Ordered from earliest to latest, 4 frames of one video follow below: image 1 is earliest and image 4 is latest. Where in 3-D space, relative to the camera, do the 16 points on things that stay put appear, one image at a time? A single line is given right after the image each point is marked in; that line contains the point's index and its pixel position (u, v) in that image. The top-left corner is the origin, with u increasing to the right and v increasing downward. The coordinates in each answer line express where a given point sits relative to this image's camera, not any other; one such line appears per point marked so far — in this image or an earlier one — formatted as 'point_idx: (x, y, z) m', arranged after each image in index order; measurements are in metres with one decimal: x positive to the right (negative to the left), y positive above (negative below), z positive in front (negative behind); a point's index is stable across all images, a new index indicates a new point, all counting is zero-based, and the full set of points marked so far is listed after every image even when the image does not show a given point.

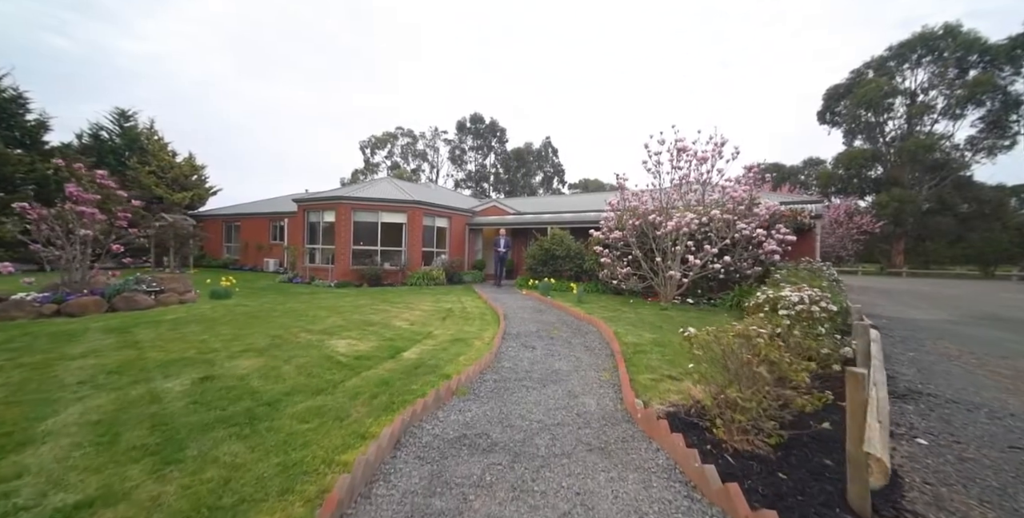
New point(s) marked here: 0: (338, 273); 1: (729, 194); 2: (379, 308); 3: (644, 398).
0: (-6.5, -0.6, +13.8) m
1: (+5.2, +1.5, +8.6) m
2: (-2.8, -1.1, +7.9) m
3: (+1.1, -1.2, +3.1) m
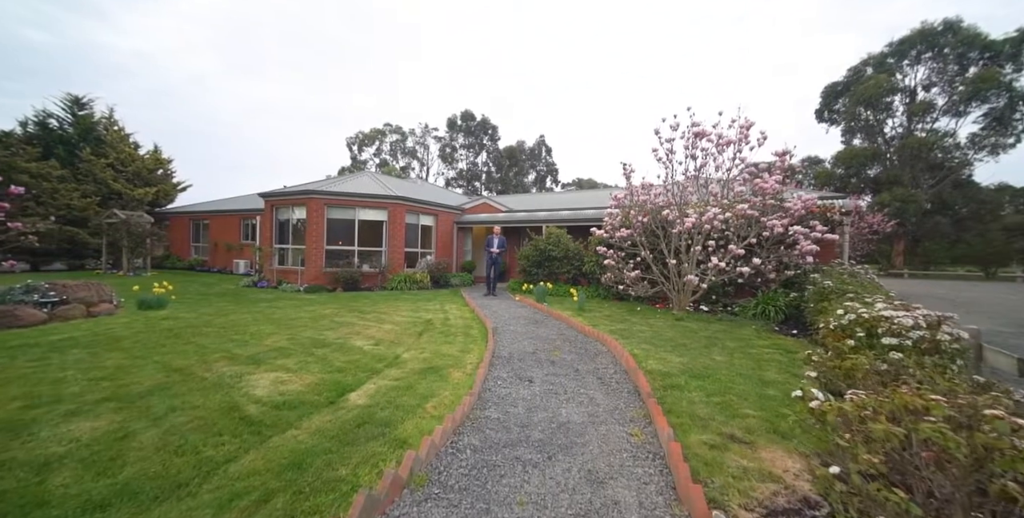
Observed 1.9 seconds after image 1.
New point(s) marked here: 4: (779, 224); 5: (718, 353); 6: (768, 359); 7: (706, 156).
0: (-6.8, -0.6, +12.4) m
1: (+5.0, +1.5, +7.5) m
2: (-3.0, -1.1, +6.6) m
3: (+1.0, -1.2, +1.9) m
4: (+5.1, +0.7, +7.1) m
5: (+2.7, -1.2, +4.8) m
6: (+3.1, -1.2, +4.5) m
7: (+4.2, +2.2, +8.0) m
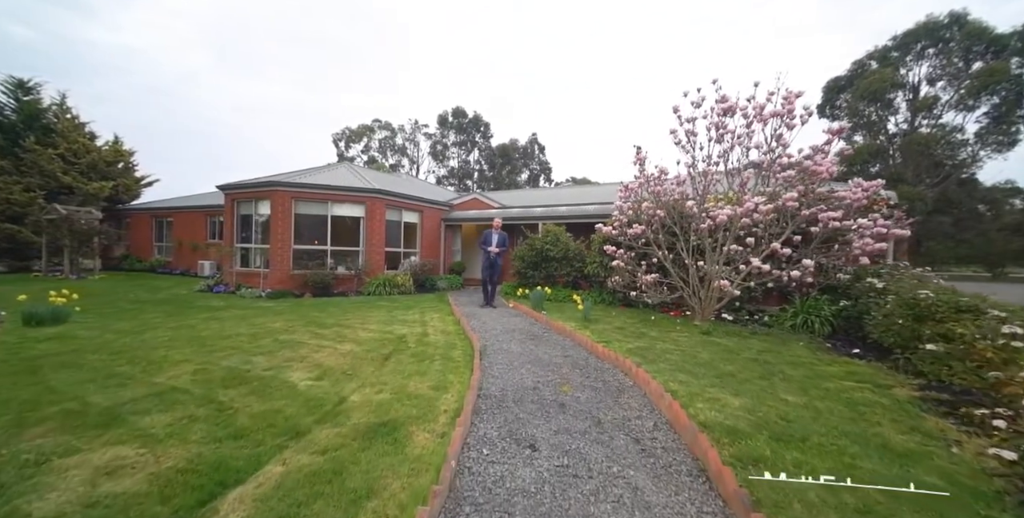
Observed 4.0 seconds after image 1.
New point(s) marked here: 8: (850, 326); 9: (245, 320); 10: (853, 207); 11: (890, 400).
0: (-7.0, -0.6, +10.9) m
1: (+4.8, +1.5, +6.2) m
2: (-3.1, -1.1, +5.2) m
3: (+1.0, -1.2, +0.6) m
4: (+5.0, +0.6, +5.8) m
5: (+2.6, -1.2, +3.5) m
6: (+3.0, -1.2, +3.2) m
7: (+4.1, +2.2, +6.7) m
8: (+5.4, -1.1, +5.9) m
9: (-4.8, -1.1, +6.7) m
10: (+5.7, +0.9, +6.2) m
11: (+3.2, -1.2, +3.2) m
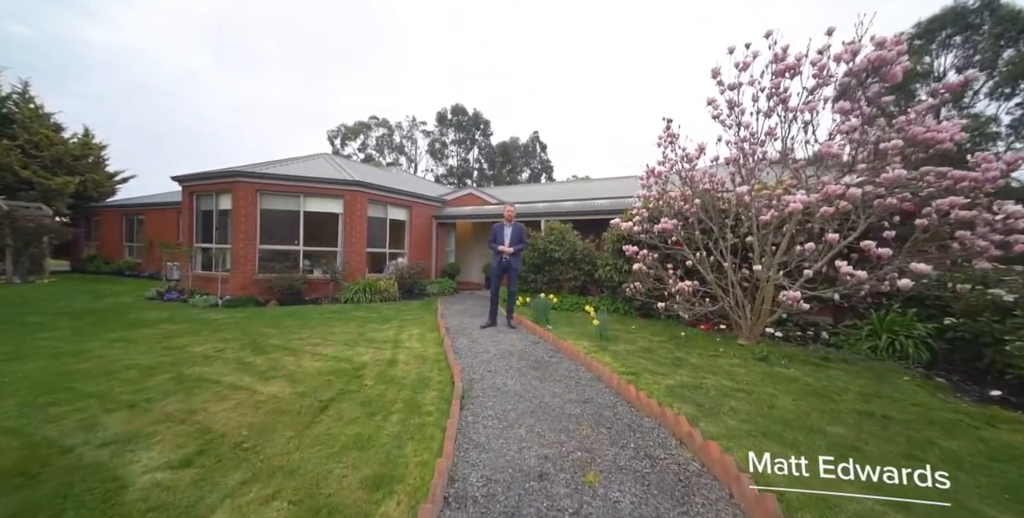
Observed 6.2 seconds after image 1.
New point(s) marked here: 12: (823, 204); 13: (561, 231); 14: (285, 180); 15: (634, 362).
0: (-7.0, -0.7, +9.5) m
1: (+4.8, +1.4, +4.8) m
2: (-3.1, -1.2, +3.7) m
3: (+1.0, -1.3, -0.9) m
4: (+5.0, +0.6, +4.3) m
5: (+2.6, -1.3, +2.0) m
6: (+3.0, -1.3, +1.7) m
7: (+4.0, +2.2, +5.2) m
8: (+5.4, -1.1, +4.4) m
9: (-4.8, -1.1, +5.2) m
10: (+5.6, +0.8, +4.7) m
11: (+3.2, -1.3, +1.7) m
12: (+3.9, +0.7, +4.7) m
13: (+1.2, +0.7, +8.9) m
14: (-5.9, +2.1, +9.7) m
15: (+1.5, -1.3, +4.6) m
